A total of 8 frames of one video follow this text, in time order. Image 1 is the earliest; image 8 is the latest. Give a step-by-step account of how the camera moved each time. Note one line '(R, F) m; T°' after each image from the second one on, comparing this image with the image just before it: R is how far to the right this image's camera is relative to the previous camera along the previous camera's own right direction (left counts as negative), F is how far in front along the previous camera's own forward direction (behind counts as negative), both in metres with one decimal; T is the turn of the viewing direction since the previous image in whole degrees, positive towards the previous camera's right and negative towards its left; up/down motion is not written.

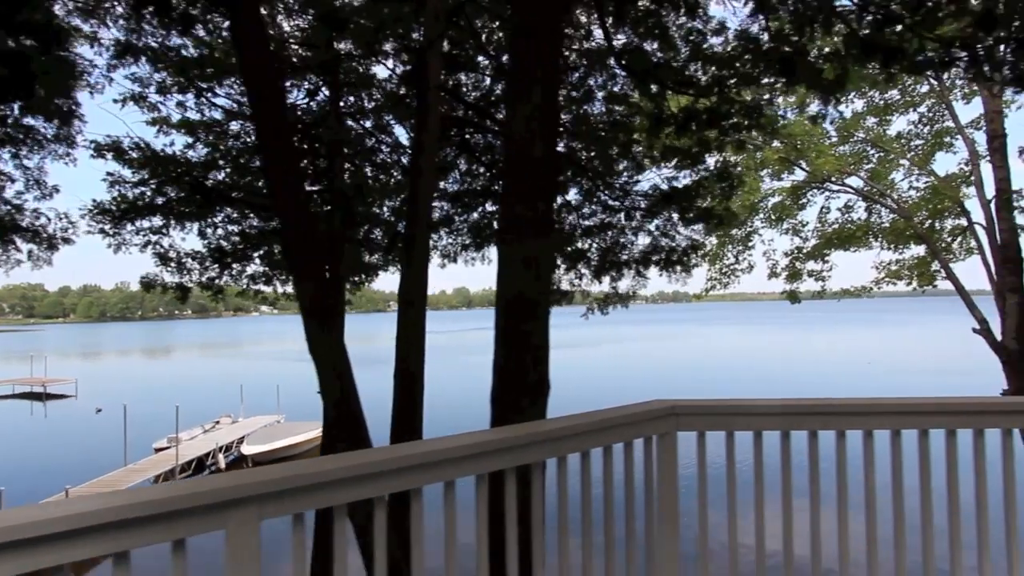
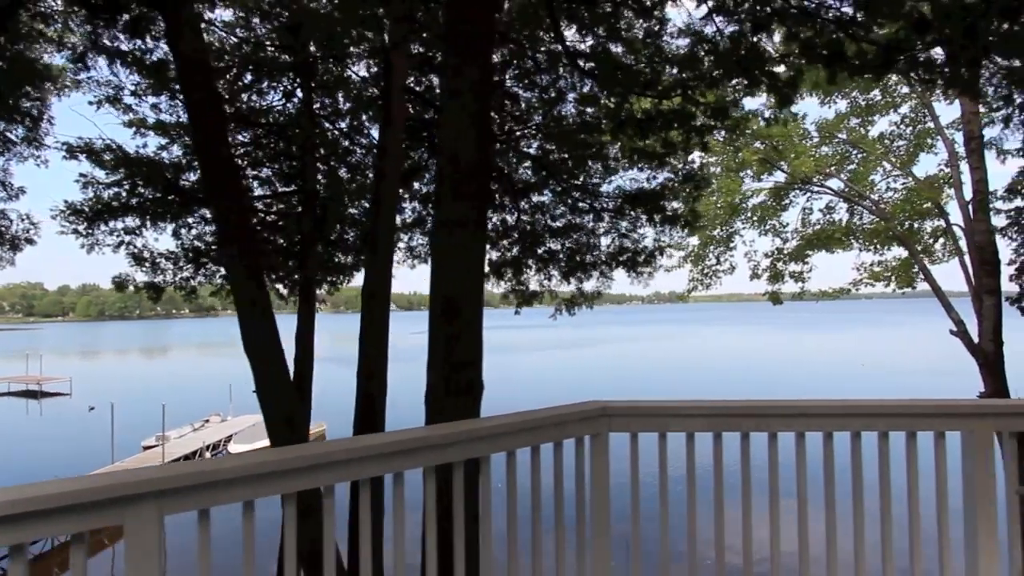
(+0.9, 0.0) m; 0°
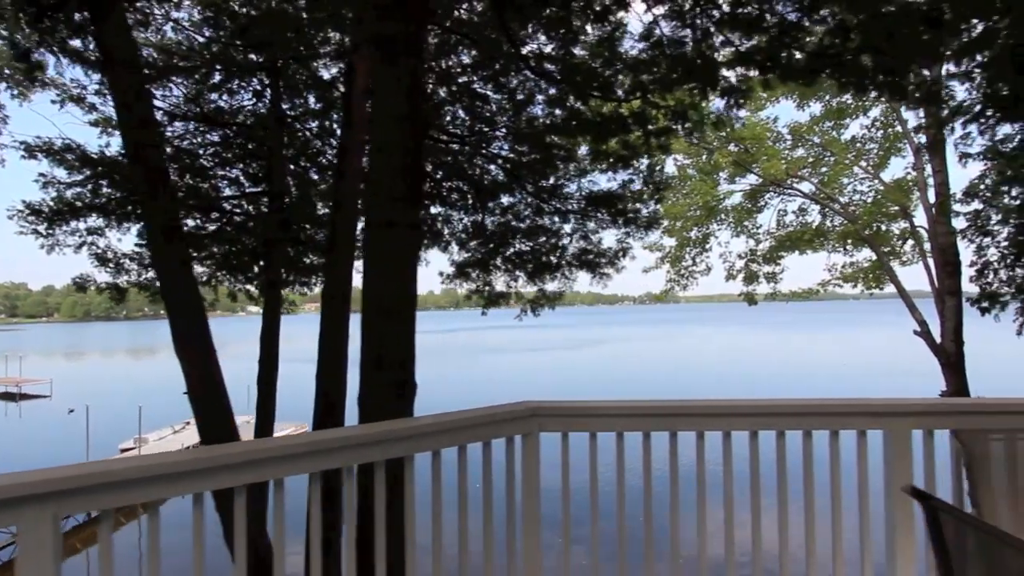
(+0.9, 0.0) m; 0°
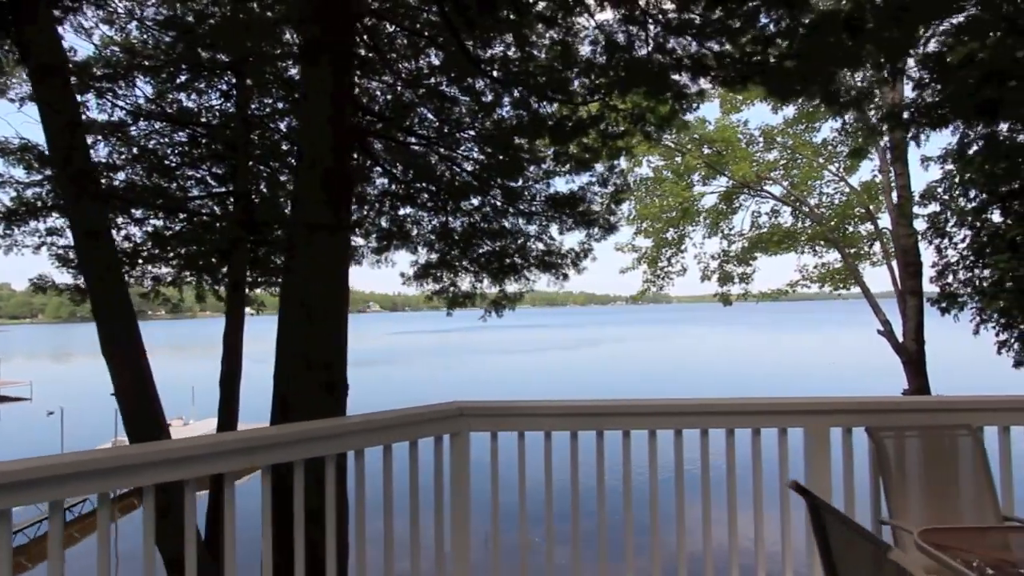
(+1.0, 0.0) m; 0°
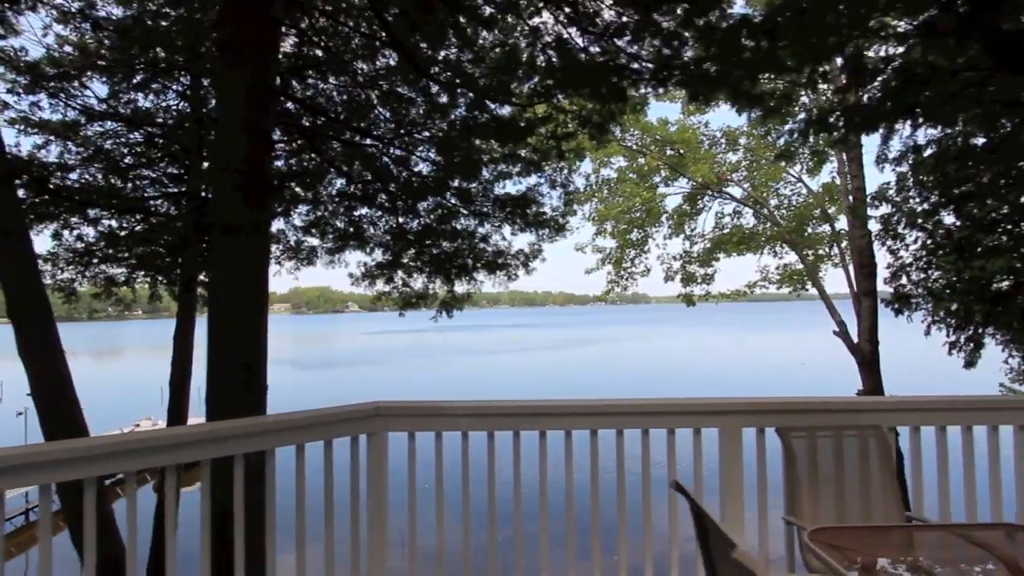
(+1.4, 0.0) m; 0°
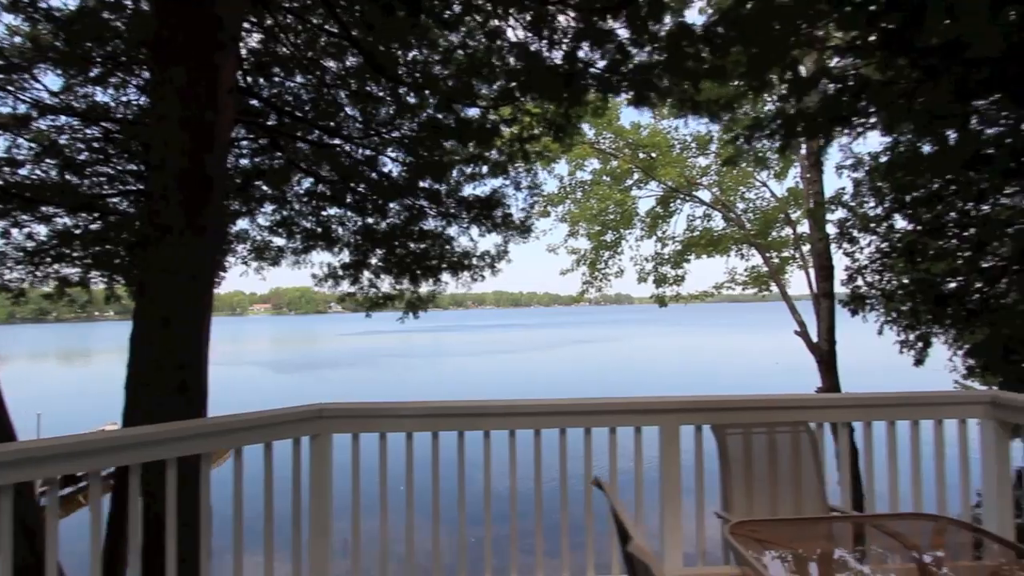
(+0.9, 0.0) m; +1°
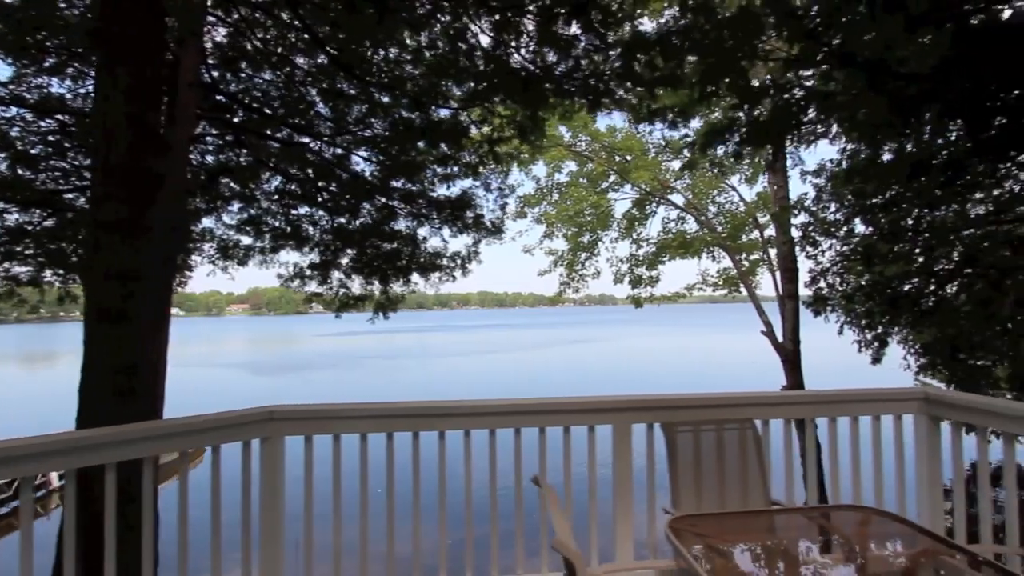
(+0.8, 0.0) m; +1°
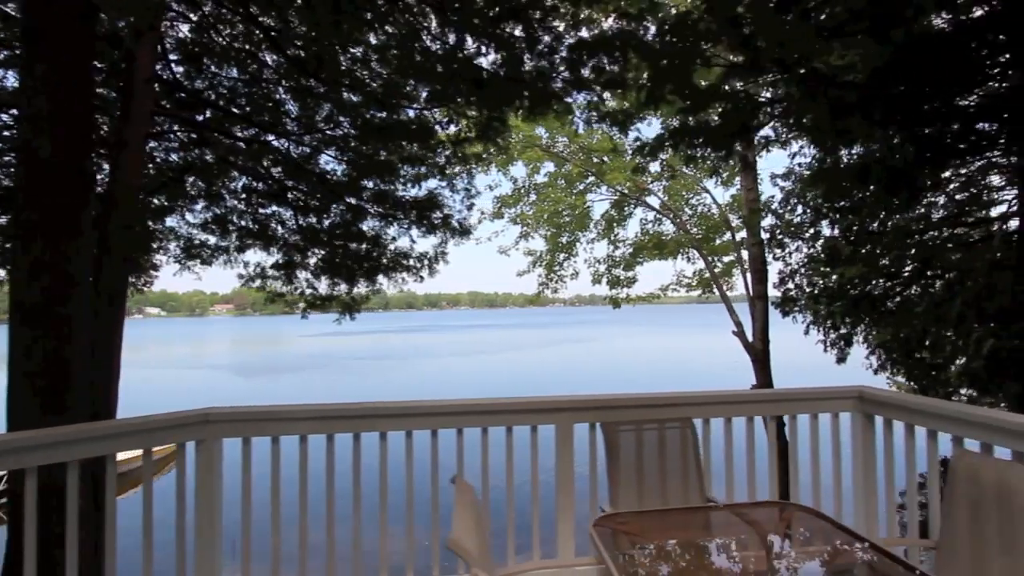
(+0.9, 0.0) m; +1°
